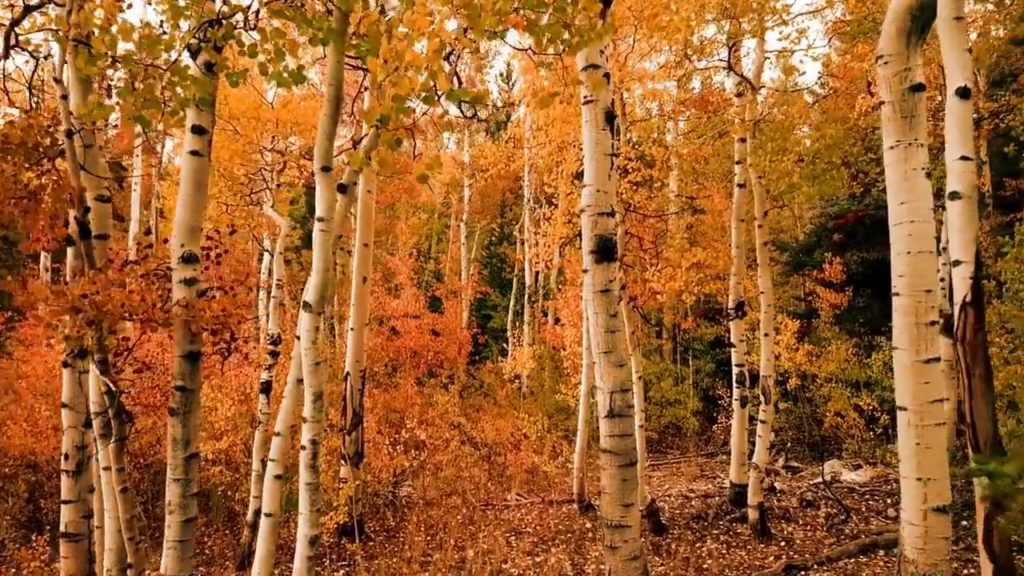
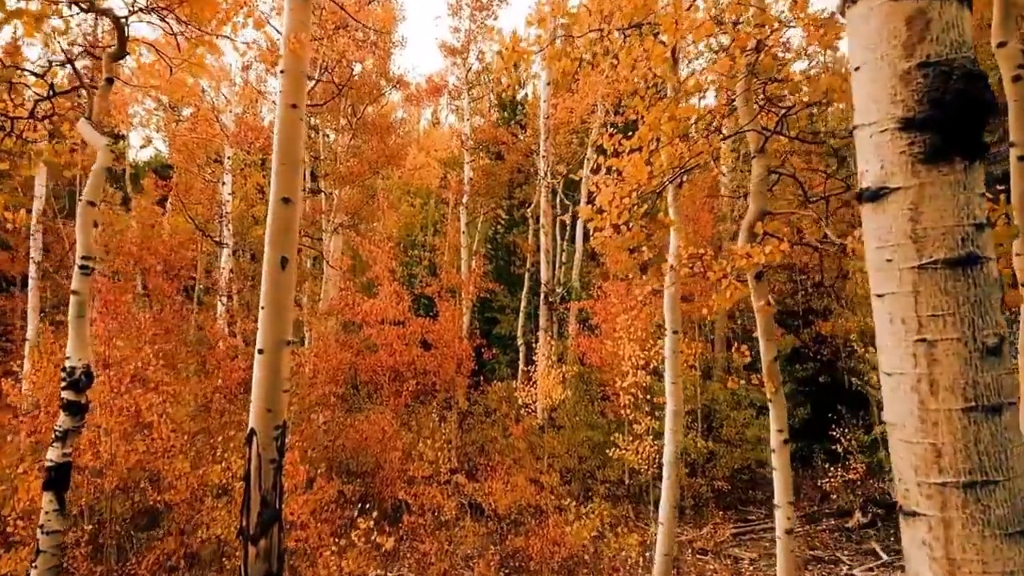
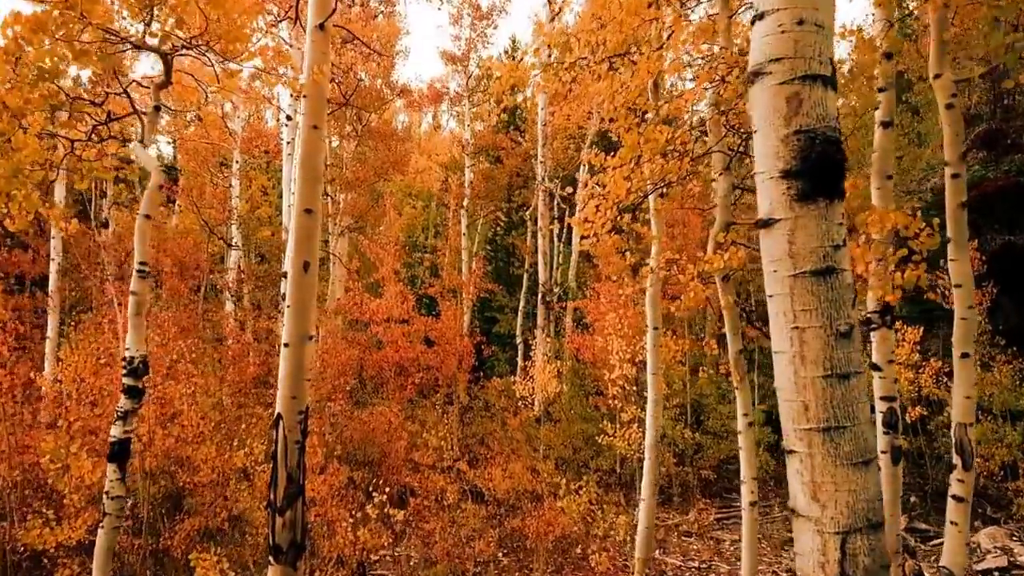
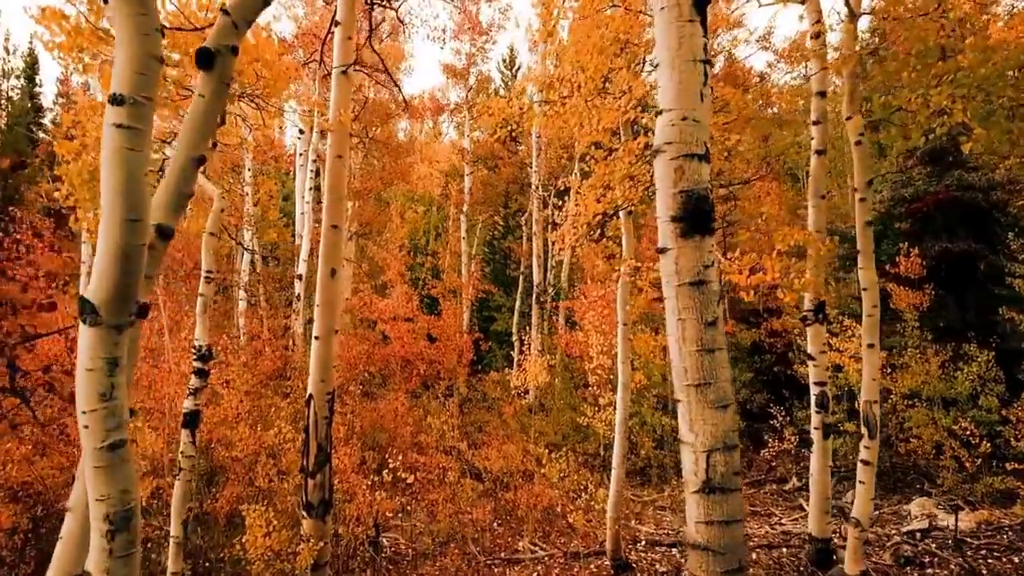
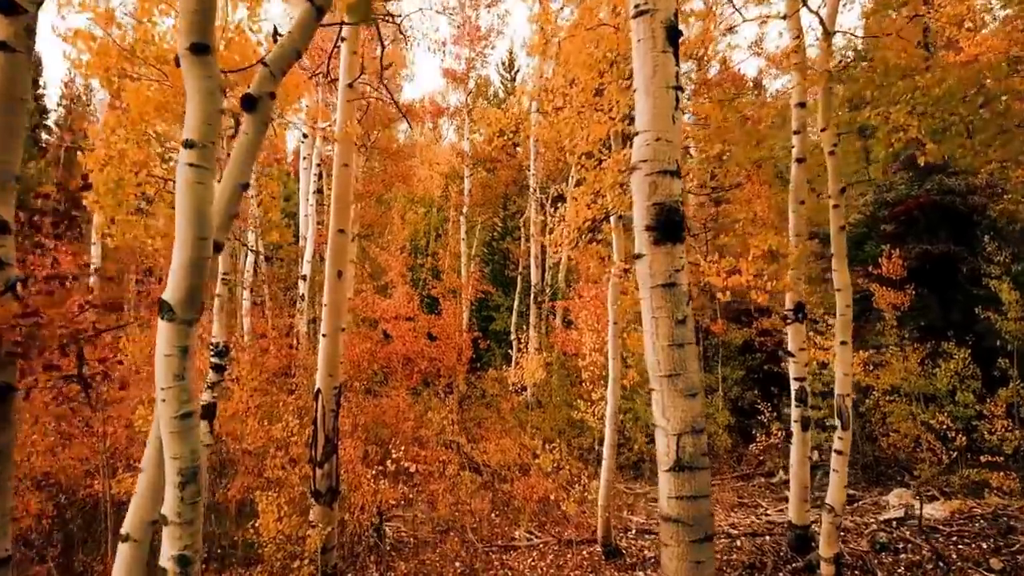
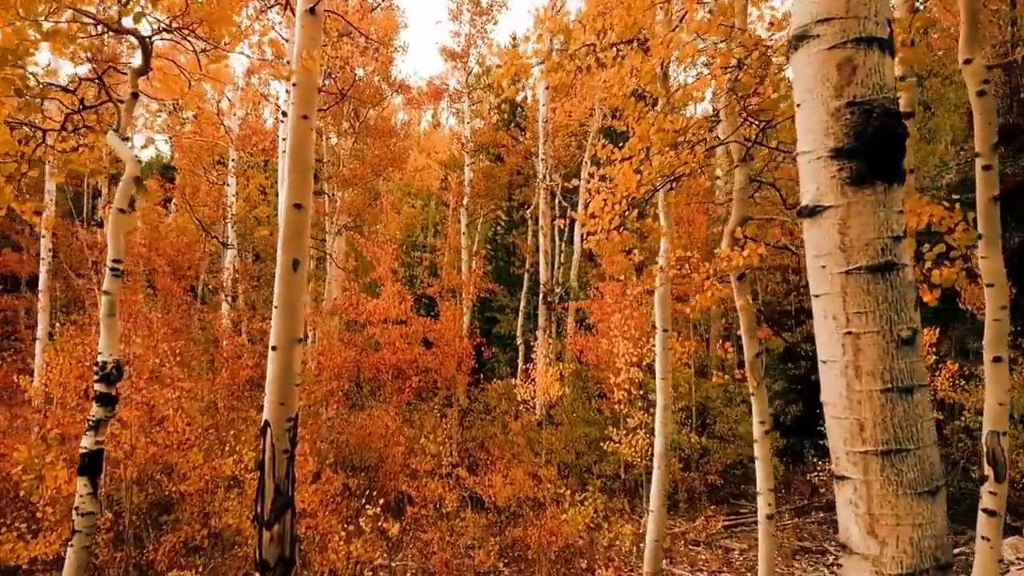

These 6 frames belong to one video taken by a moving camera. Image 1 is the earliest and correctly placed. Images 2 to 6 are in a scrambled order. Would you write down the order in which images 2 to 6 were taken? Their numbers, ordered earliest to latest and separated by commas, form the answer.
5, 4, 3, 6, 2
